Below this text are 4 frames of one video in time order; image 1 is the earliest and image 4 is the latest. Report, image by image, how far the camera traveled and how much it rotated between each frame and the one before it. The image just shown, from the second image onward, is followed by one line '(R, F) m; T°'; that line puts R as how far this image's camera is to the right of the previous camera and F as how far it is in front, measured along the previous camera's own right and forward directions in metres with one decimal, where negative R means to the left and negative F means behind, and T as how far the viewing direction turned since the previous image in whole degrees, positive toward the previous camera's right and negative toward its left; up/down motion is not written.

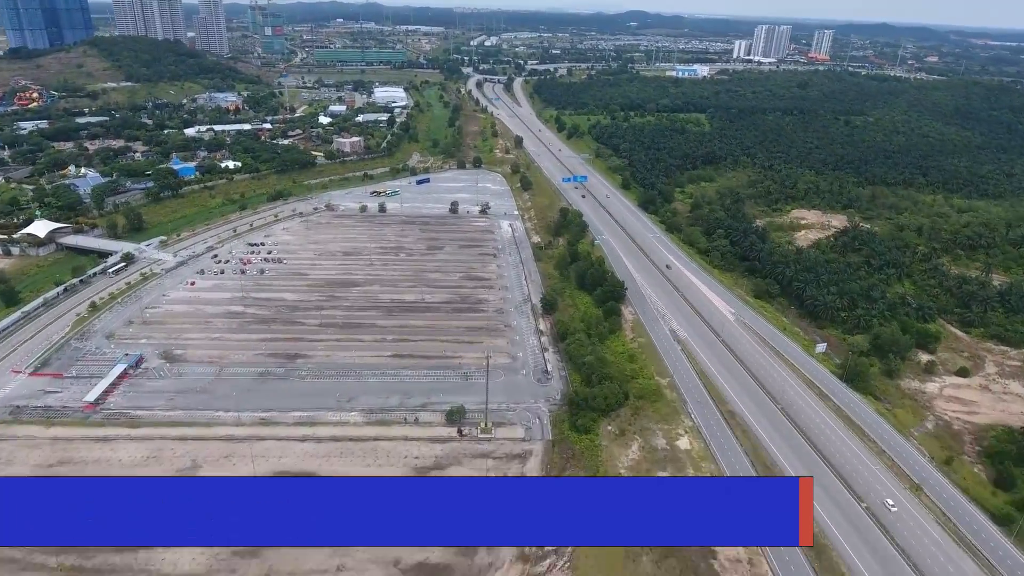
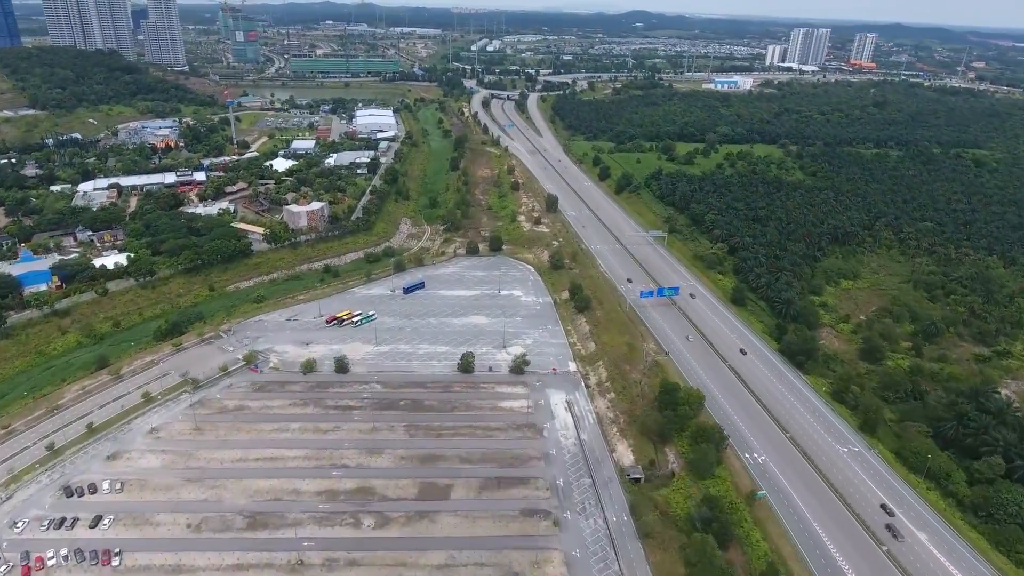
(-2.6, +21.5) m; 0°
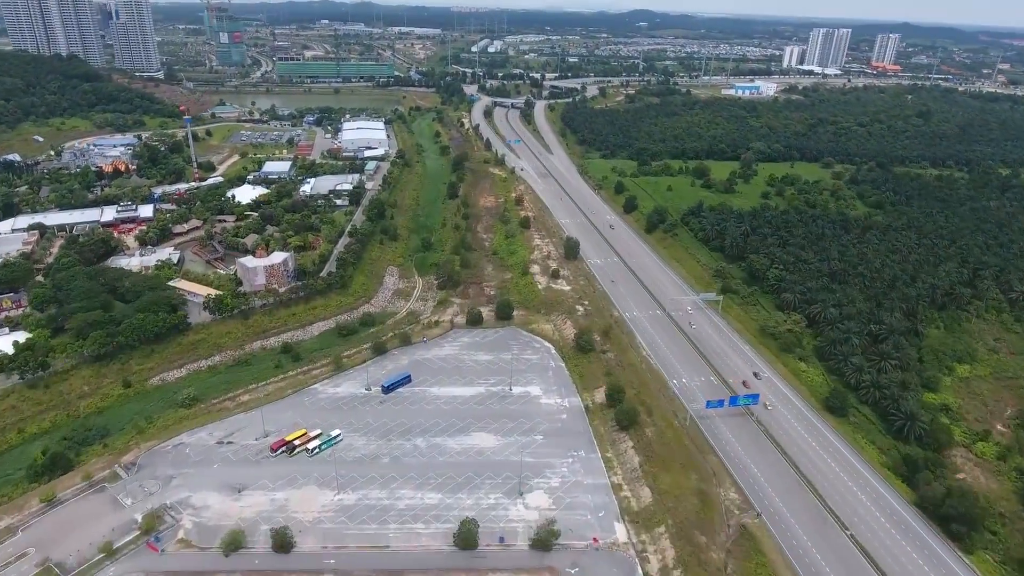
(-0.7, +9.4) m; 0°
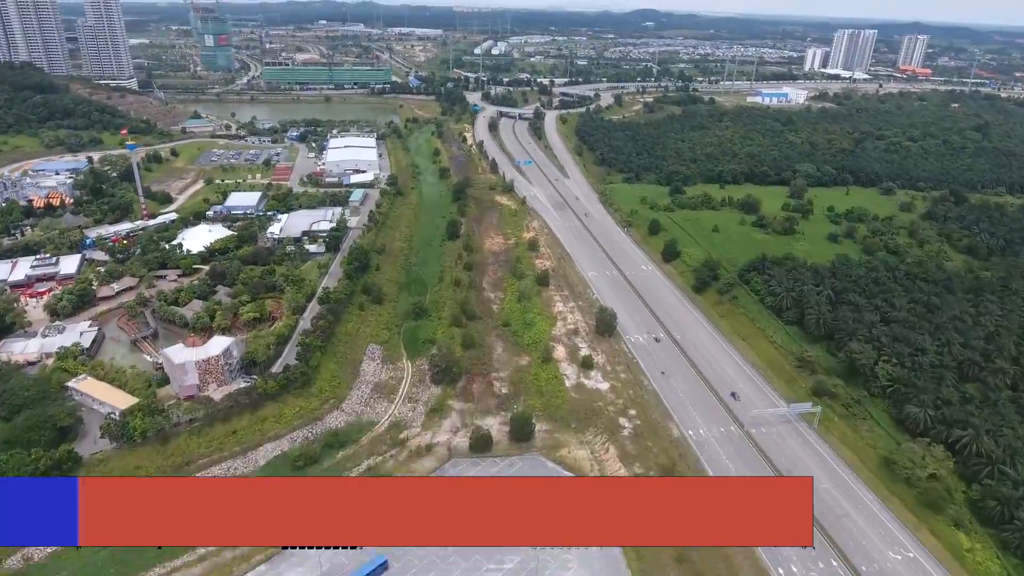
(-0.7, +9.3) m; 0°
